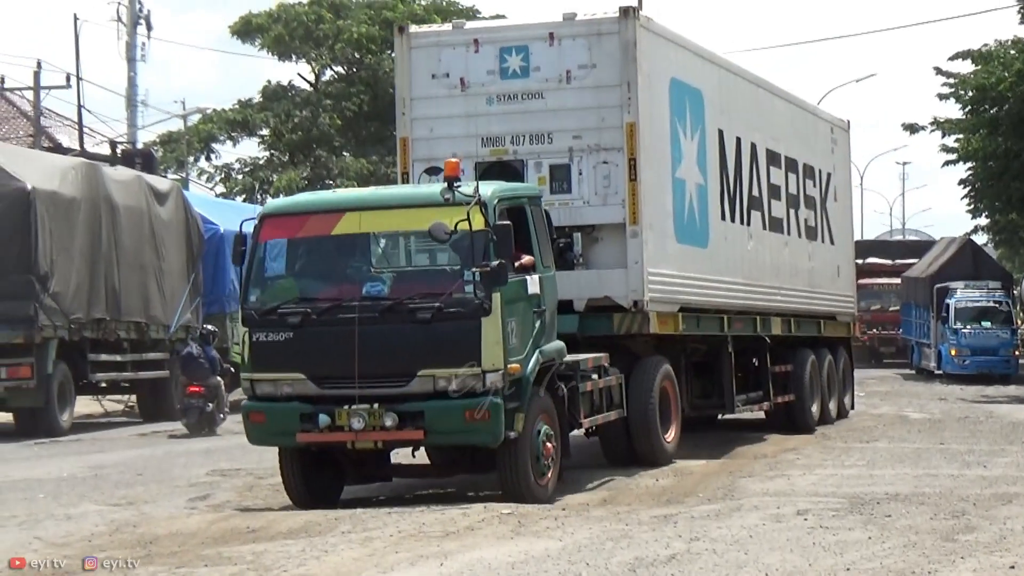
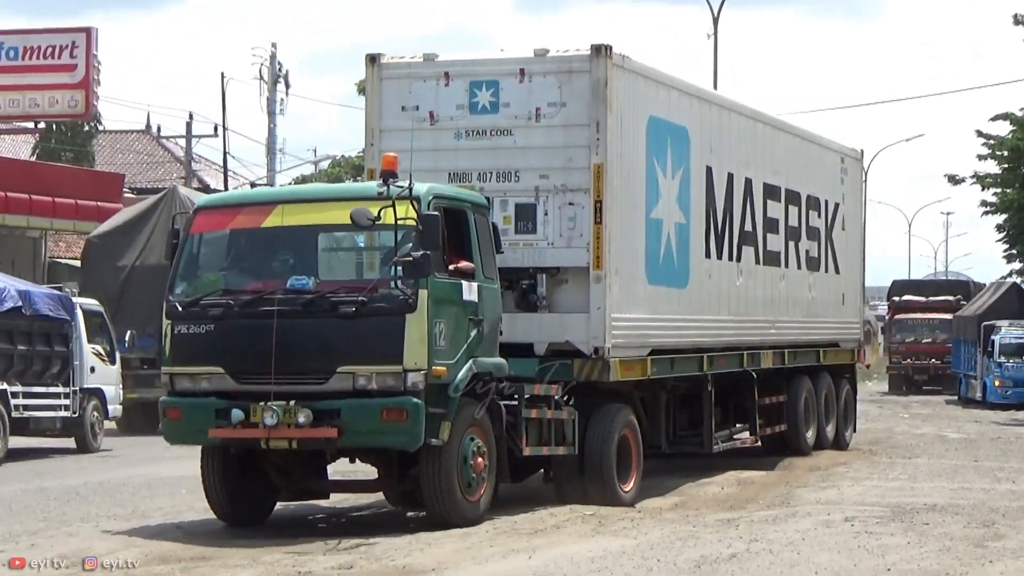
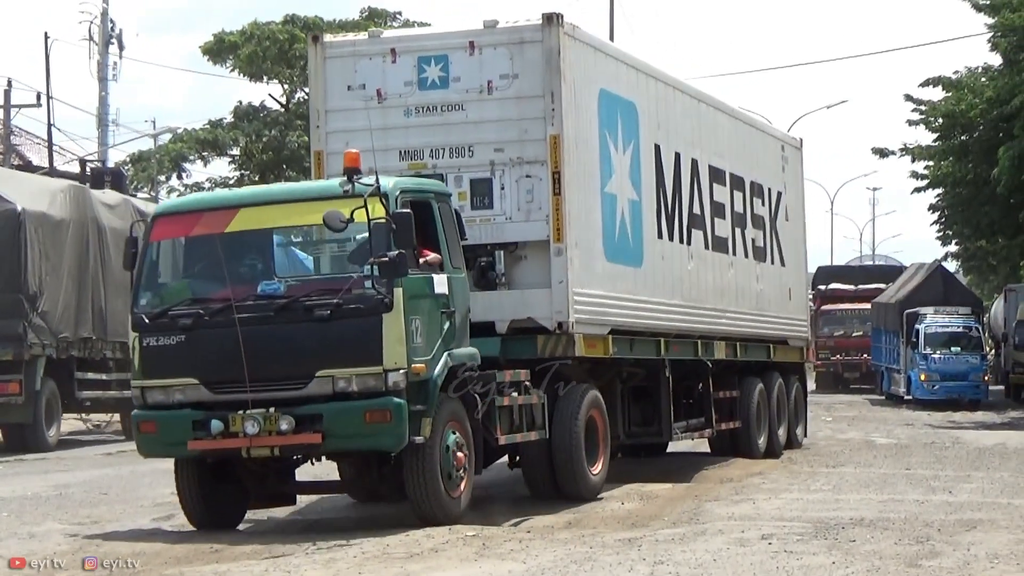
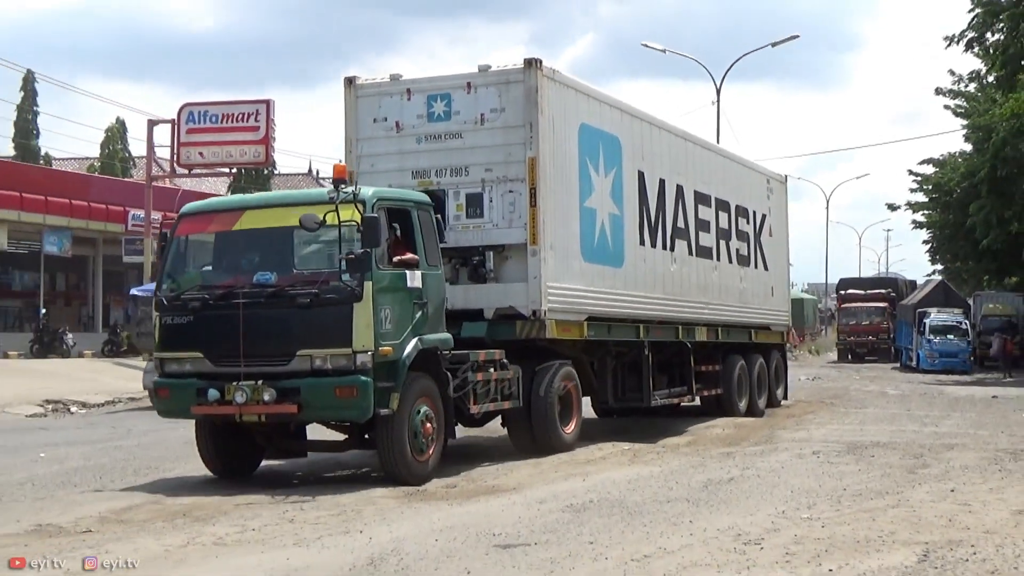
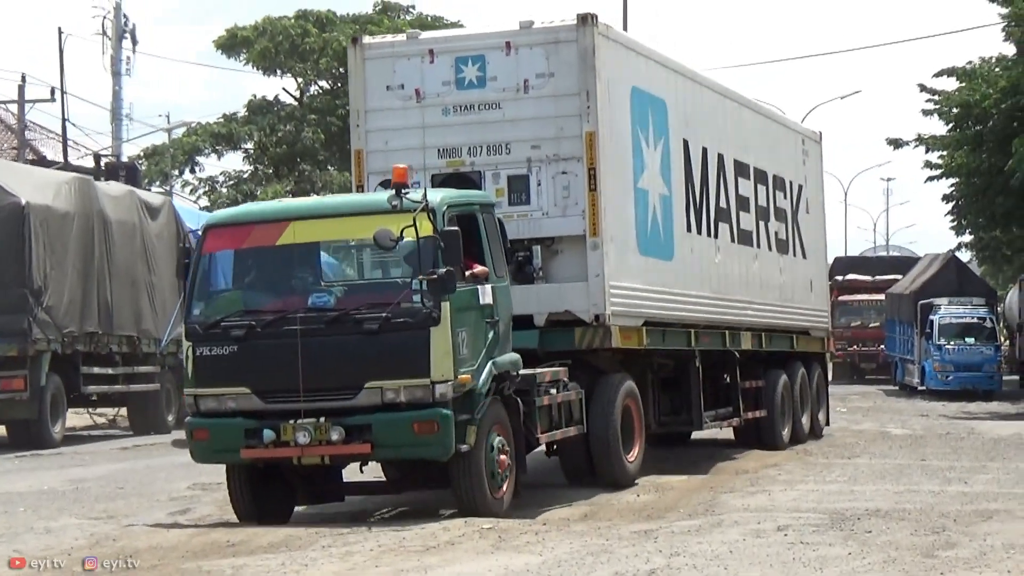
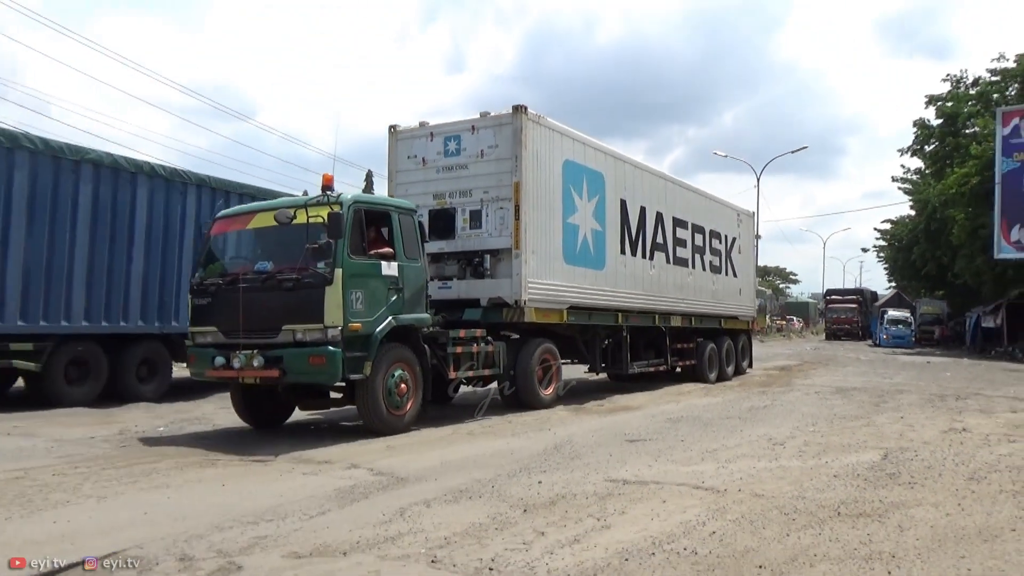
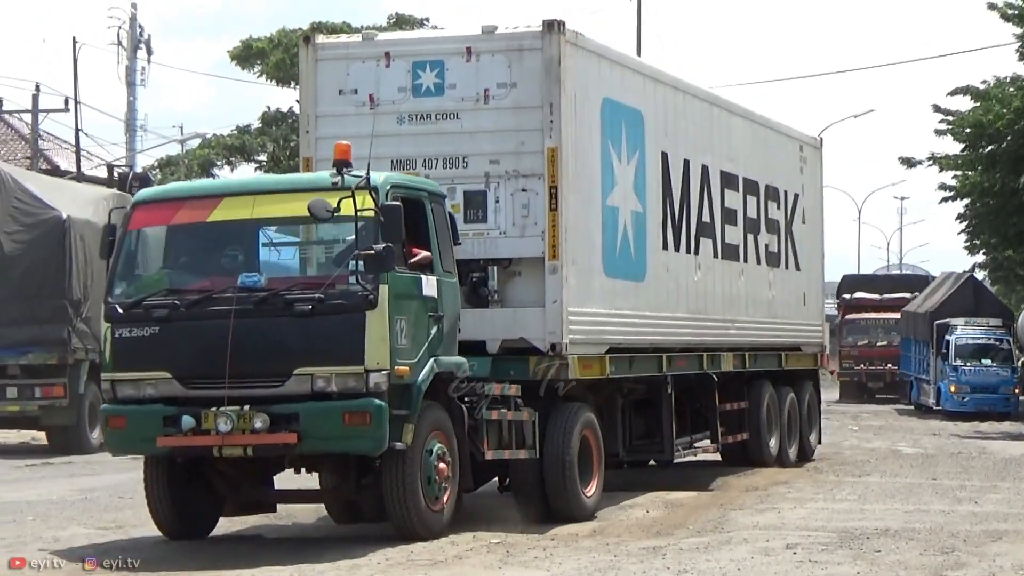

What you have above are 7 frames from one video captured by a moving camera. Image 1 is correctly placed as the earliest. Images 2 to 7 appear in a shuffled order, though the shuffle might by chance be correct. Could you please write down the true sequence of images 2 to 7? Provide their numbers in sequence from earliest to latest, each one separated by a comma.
5, 3, 7, 2, 4, 6
